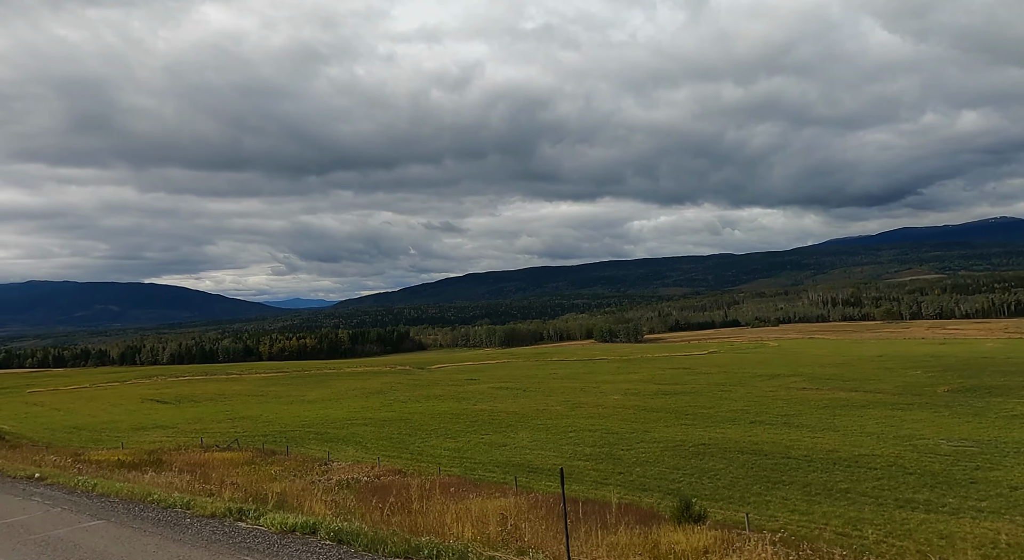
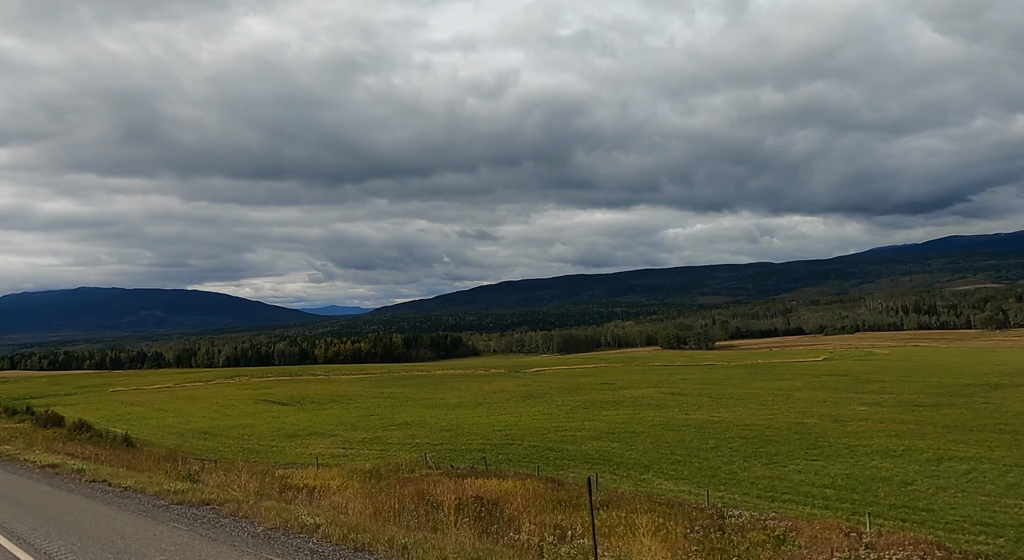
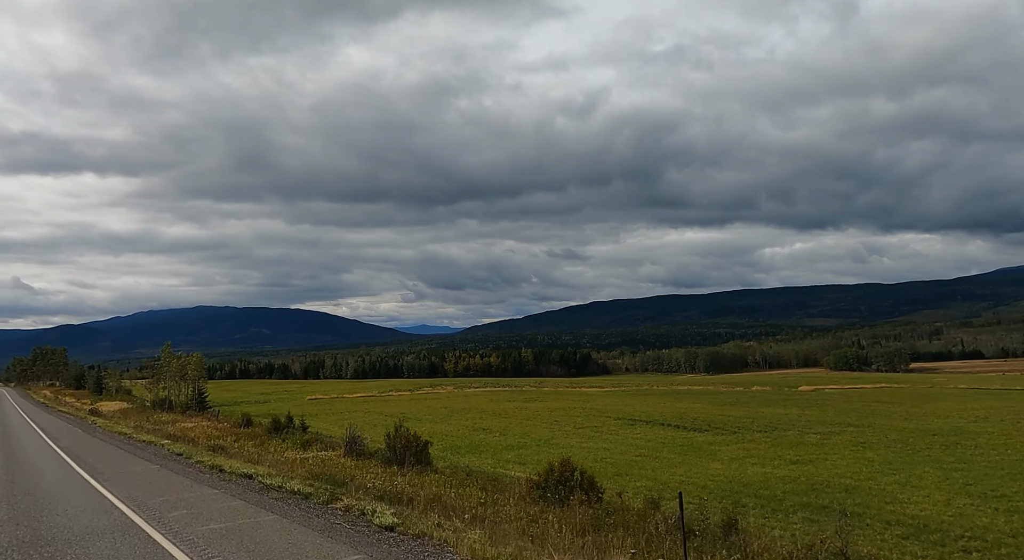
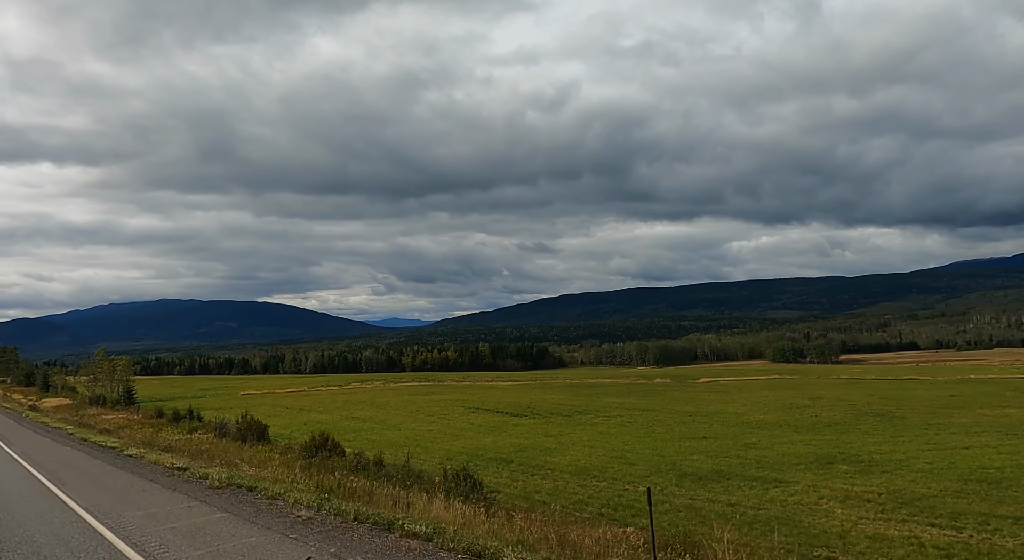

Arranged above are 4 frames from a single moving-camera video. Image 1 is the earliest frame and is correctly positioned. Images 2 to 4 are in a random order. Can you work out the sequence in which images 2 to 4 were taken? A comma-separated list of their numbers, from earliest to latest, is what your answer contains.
2, 4, 3
